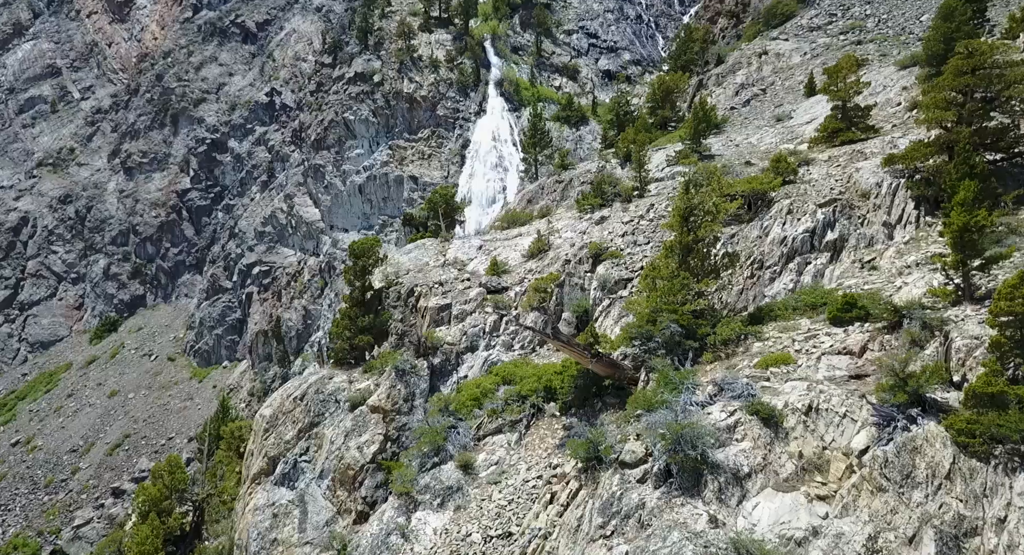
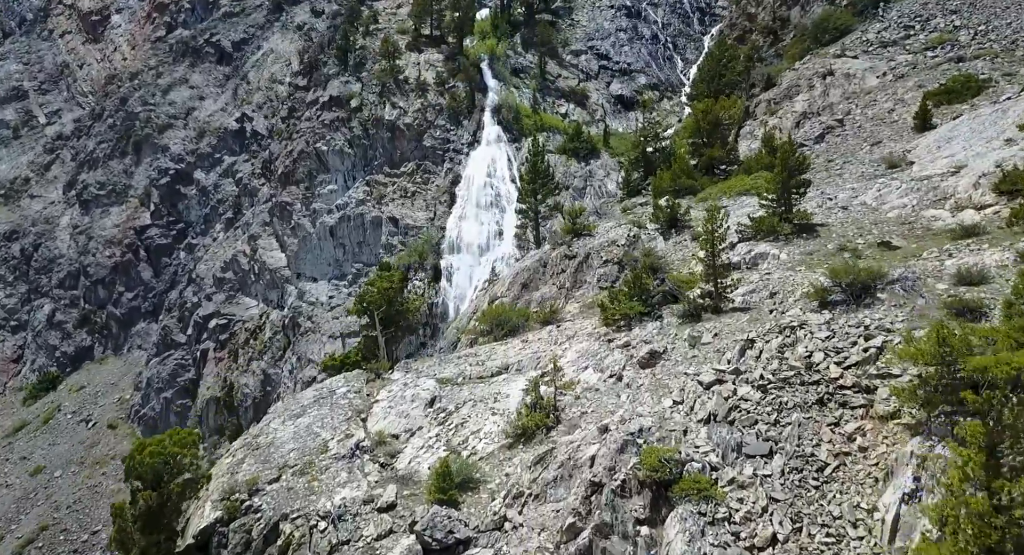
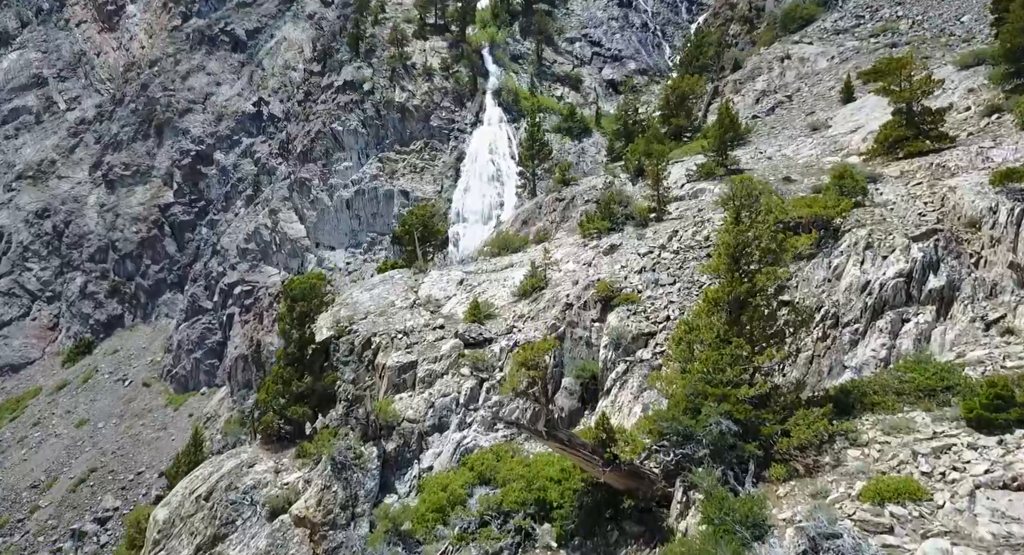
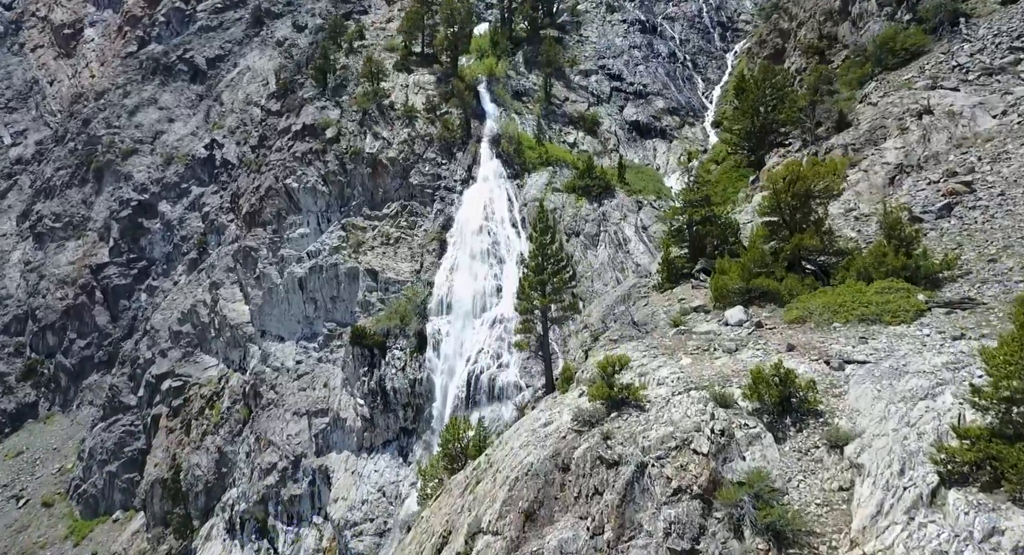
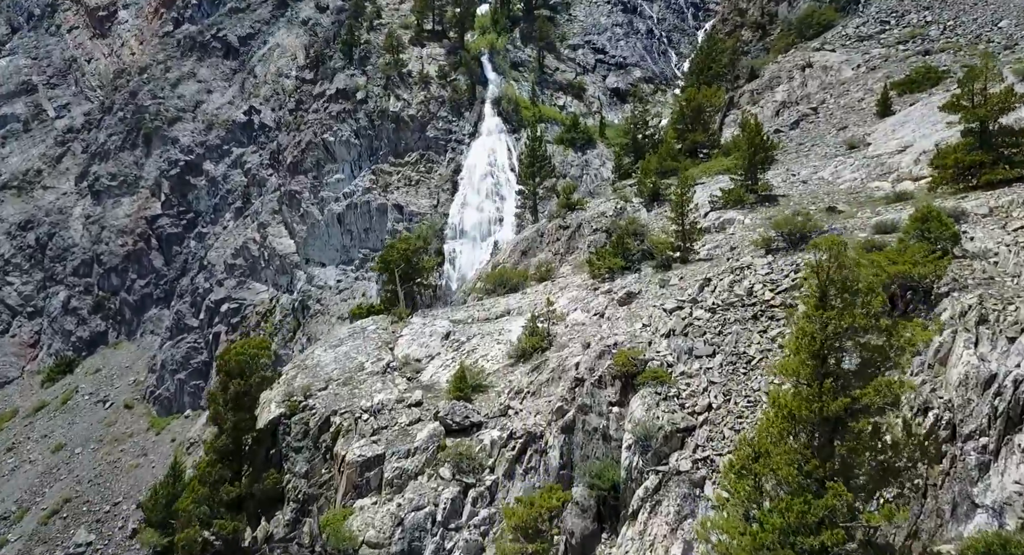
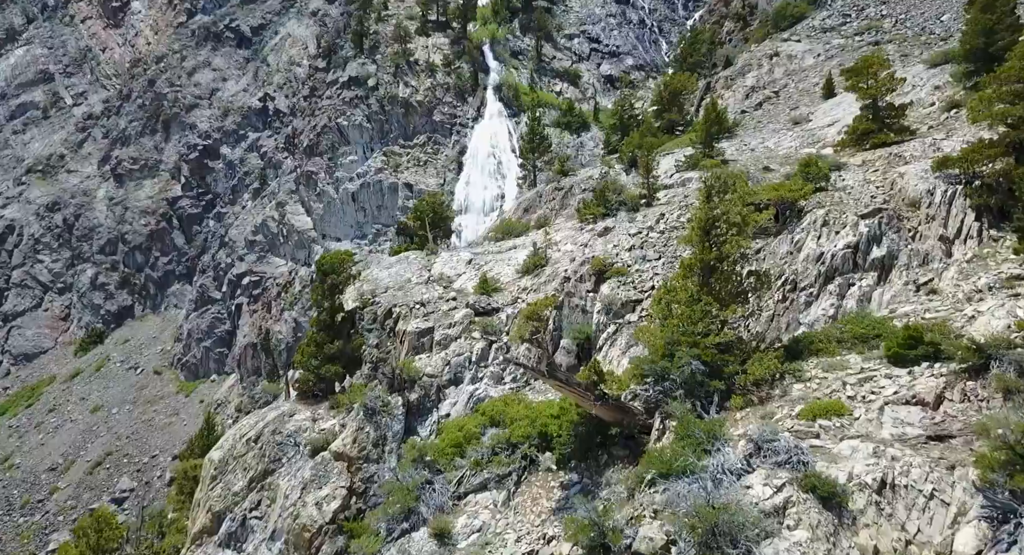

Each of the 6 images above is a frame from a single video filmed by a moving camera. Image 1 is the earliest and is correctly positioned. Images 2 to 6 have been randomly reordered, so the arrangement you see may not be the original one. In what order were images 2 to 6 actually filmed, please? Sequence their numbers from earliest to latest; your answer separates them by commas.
6, 3, 5, 2, 4
